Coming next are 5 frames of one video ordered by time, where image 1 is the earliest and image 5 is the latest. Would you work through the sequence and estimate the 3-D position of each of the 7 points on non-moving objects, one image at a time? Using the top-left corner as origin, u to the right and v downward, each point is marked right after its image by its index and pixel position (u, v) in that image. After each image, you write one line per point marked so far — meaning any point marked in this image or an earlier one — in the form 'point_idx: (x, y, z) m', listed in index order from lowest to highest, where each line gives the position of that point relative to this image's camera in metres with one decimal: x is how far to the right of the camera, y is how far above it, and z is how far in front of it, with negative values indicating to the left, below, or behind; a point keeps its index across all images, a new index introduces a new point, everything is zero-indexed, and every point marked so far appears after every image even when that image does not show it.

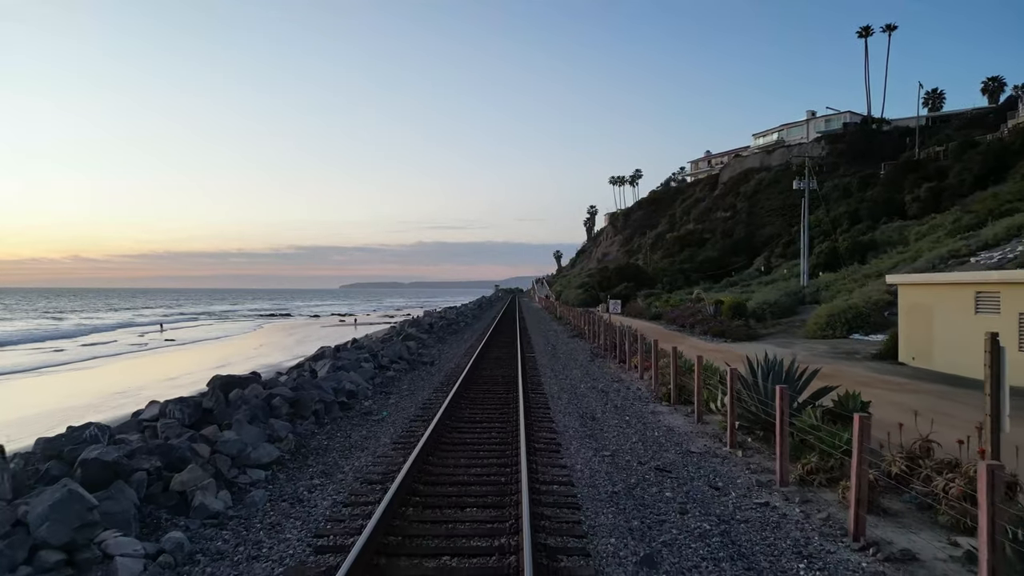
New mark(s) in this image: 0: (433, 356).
0: (-2.1, -1.9, +18.1) m
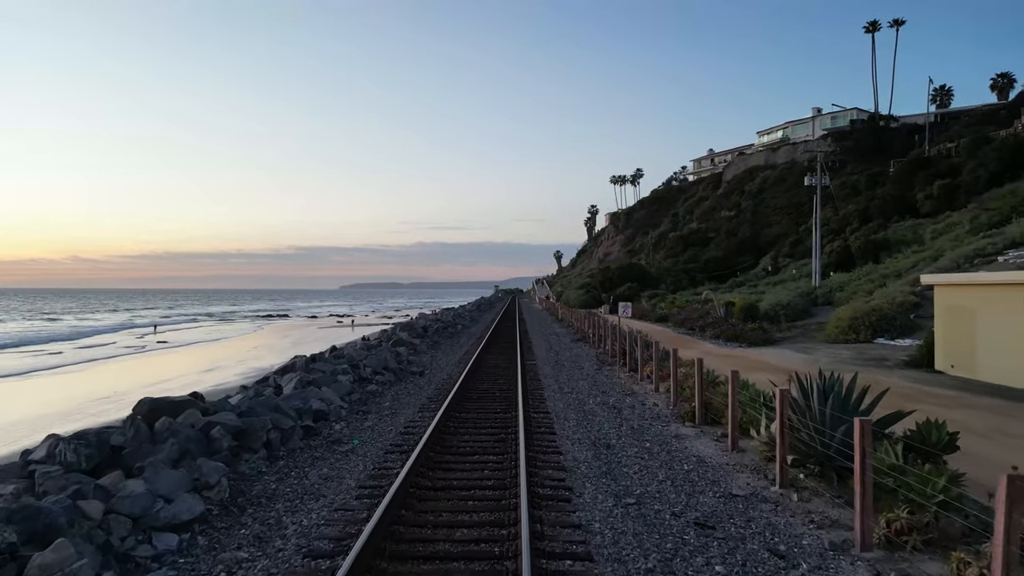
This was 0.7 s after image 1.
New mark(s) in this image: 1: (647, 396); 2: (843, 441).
0: (-2.2, -1.9, +16.4) m
1: (+2.7, -2.1, +12.8) m
2: (+3.6, -1.7, +7.1) m
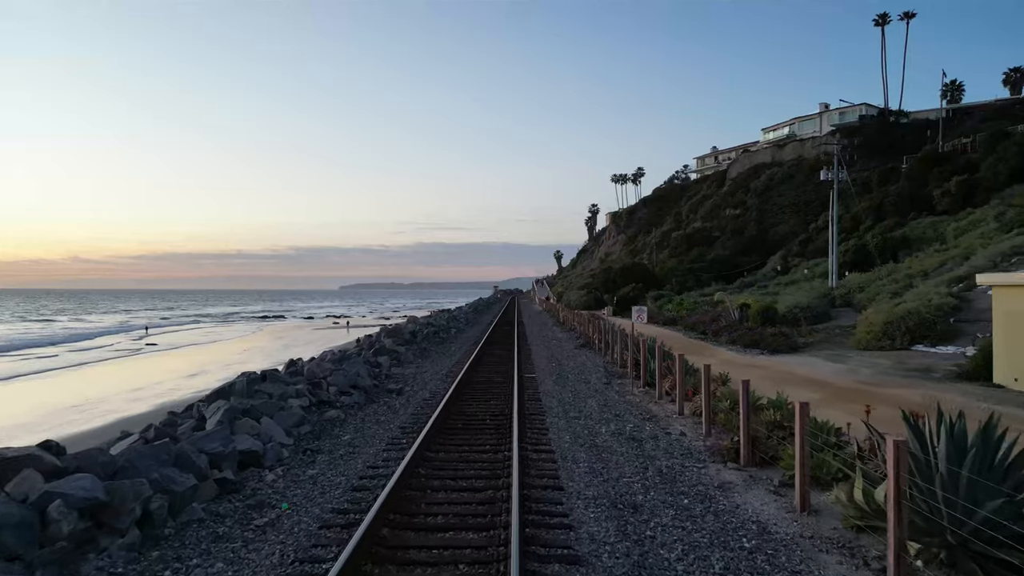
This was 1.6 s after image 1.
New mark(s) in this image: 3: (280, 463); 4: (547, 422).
0: (-2.2, -2.0, +14.1) m
1: (+2.6, -2.2, +10.5) m
2: (+3.5, -1.7, +4.8) m
3: (-2.6, -1.9, +7.3) m
4: (+0.5, -2.1, +10.2) m
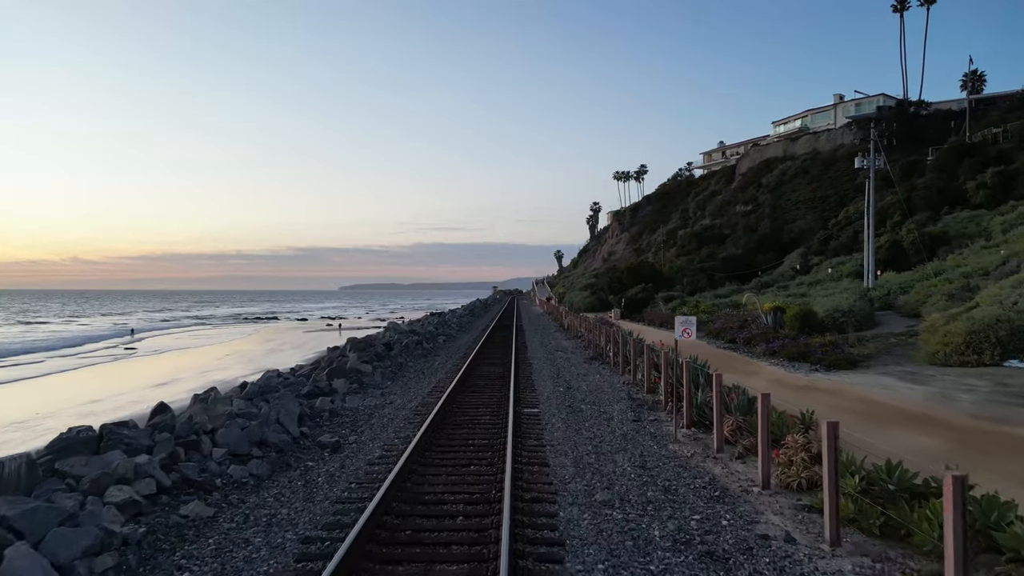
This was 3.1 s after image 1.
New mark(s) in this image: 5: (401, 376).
0: (-2.3, -2.0, +10.1) m
1: (+2.5, -2.2, +6.5) m
2: (+3.4, -1.7, +0.8) m
3: (-2.7, -2.0, +3.3) m
4: (+0.5, -2.1, +6.2) m
5: (-2.6, -2.0, +15.1) m
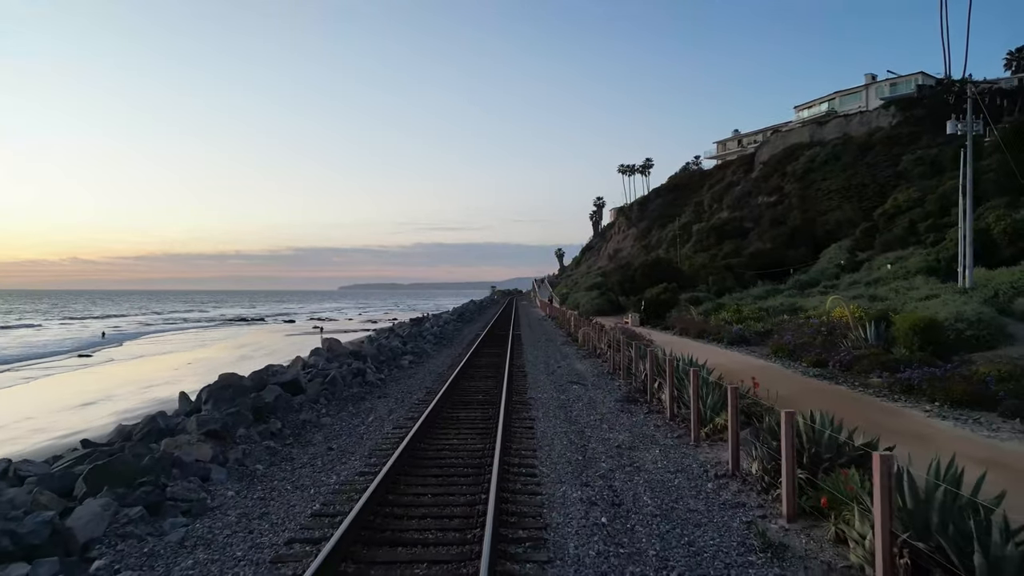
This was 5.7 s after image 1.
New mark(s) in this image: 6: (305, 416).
0: (-2.5, -2.0, +2.7) m
1: (+2.3, -2.2, -0.9) m
2: (+3.2, -1.8, -6.6) m
3: (-2.9, -2.0, -4.1) m
4: (+0.3, -2.2, -1.2) m
5: (-2.8, -2.0, +7.7) m
6: (-3.2, -1.9, +10.3) m
